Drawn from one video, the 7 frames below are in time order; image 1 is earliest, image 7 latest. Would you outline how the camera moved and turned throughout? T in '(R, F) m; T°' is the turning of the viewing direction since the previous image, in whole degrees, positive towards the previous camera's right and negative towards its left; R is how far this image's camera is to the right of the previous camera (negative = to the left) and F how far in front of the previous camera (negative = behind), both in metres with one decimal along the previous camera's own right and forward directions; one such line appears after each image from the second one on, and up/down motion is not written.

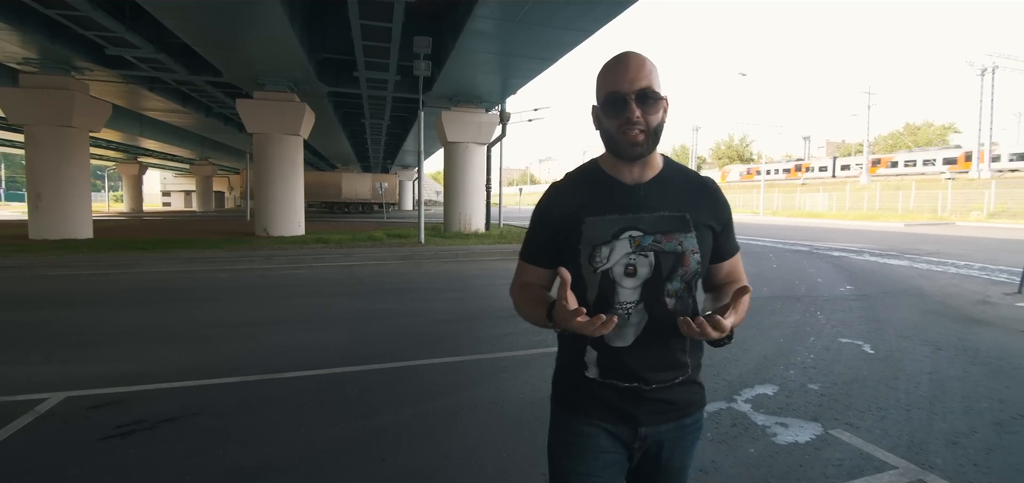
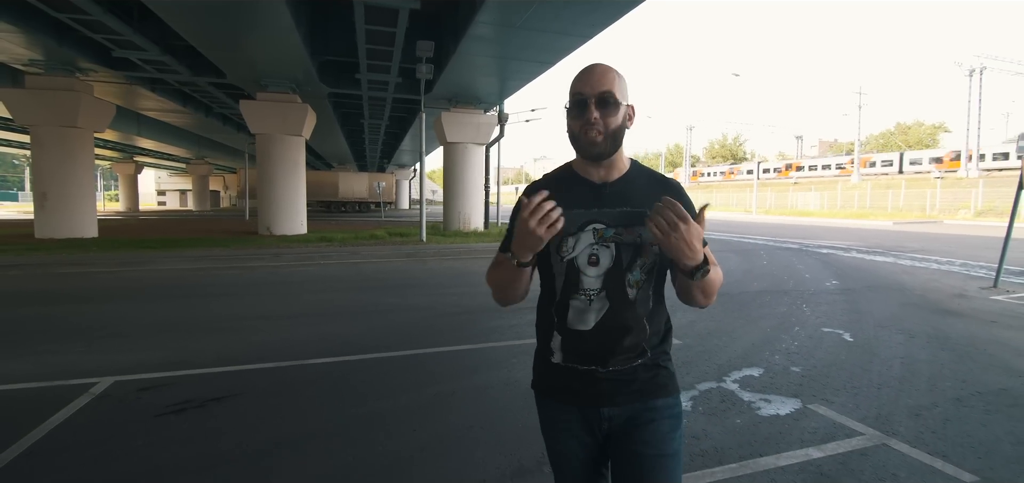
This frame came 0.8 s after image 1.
(-0.1, -0.4) m; +1°
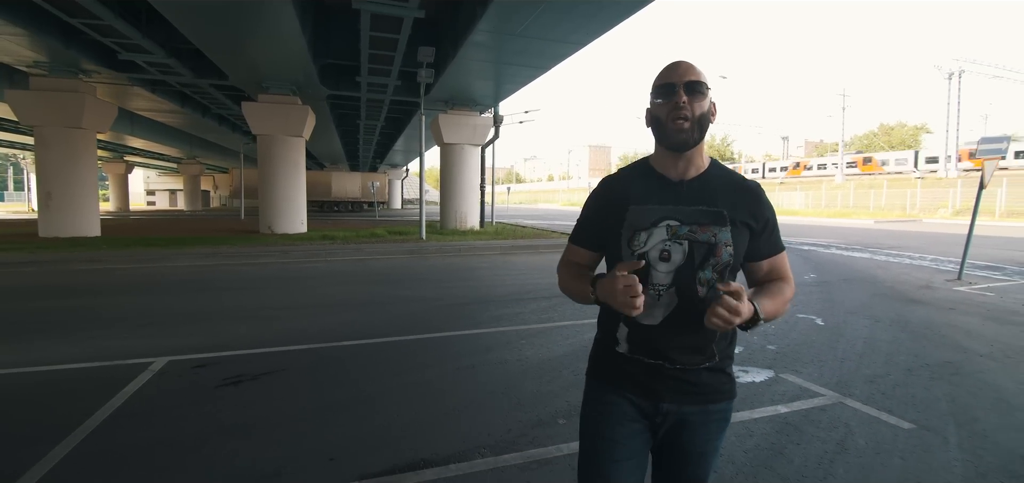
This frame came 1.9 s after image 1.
(-0.2, -0.6) m; +1°
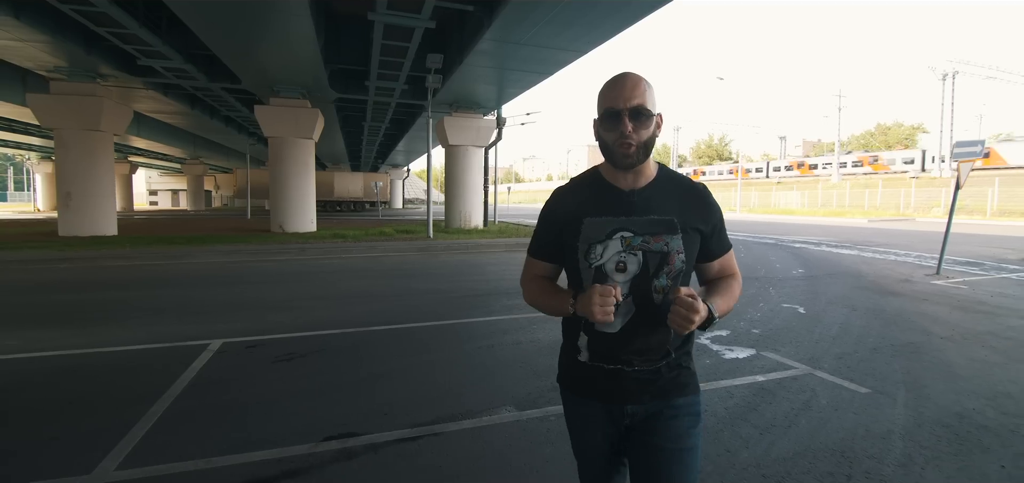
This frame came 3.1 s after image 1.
(-0.2, -0.7) m; 0°
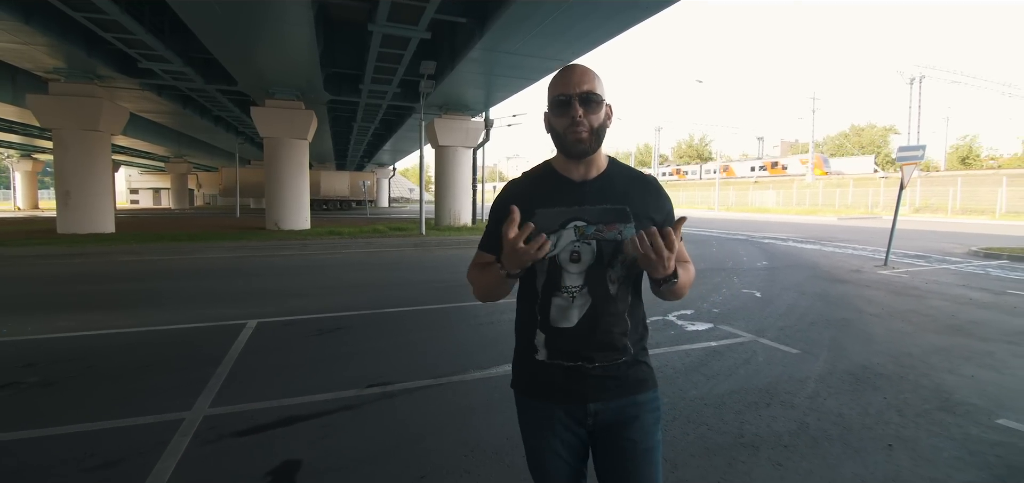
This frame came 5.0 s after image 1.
(-0.2, -1.0) m; +2°
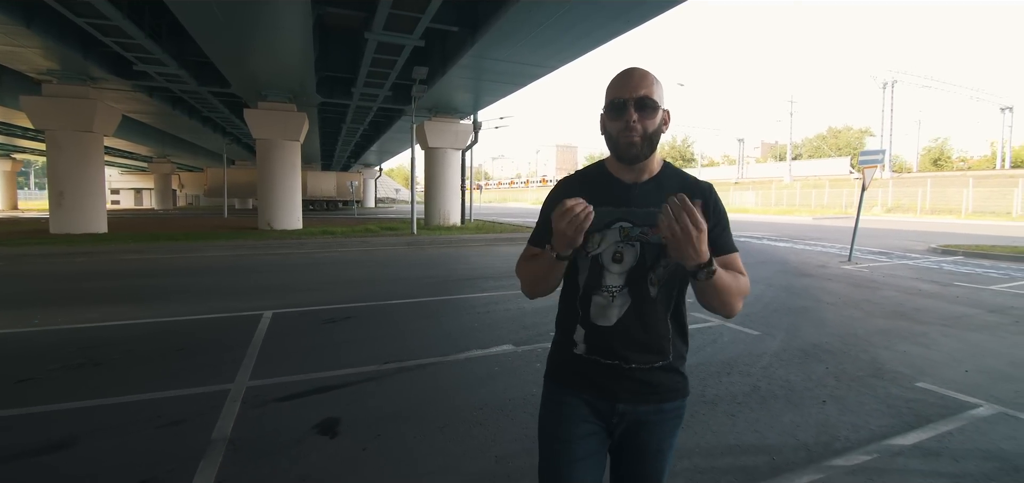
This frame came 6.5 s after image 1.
(-0.1, -0.7) m; +2°
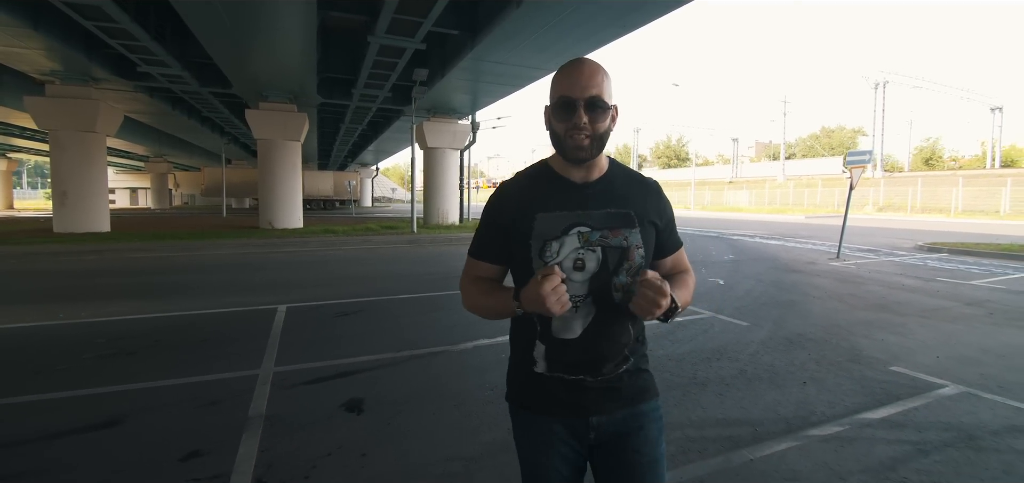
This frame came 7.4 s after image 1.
(-0.1, -0.4) m; 0°
